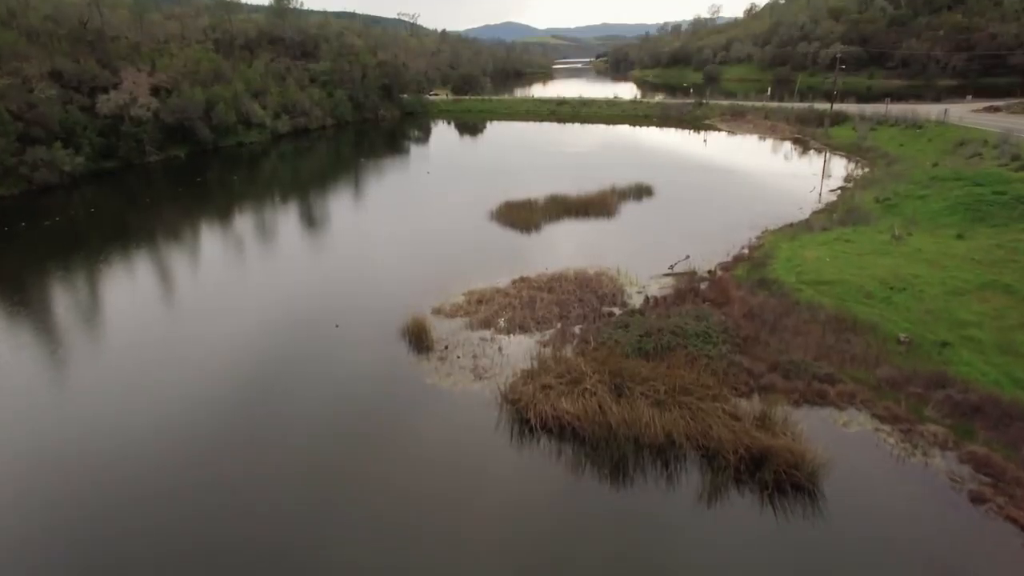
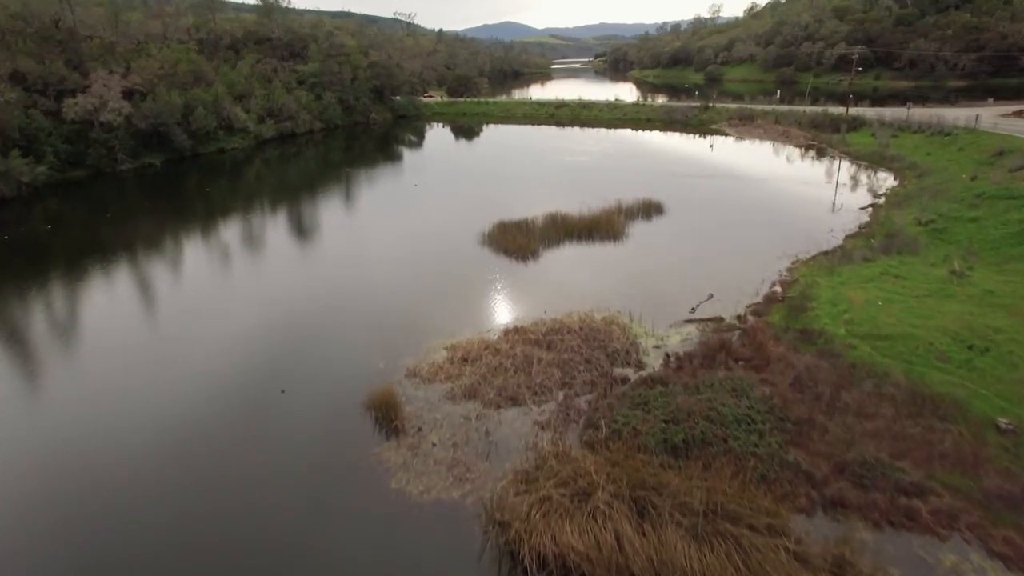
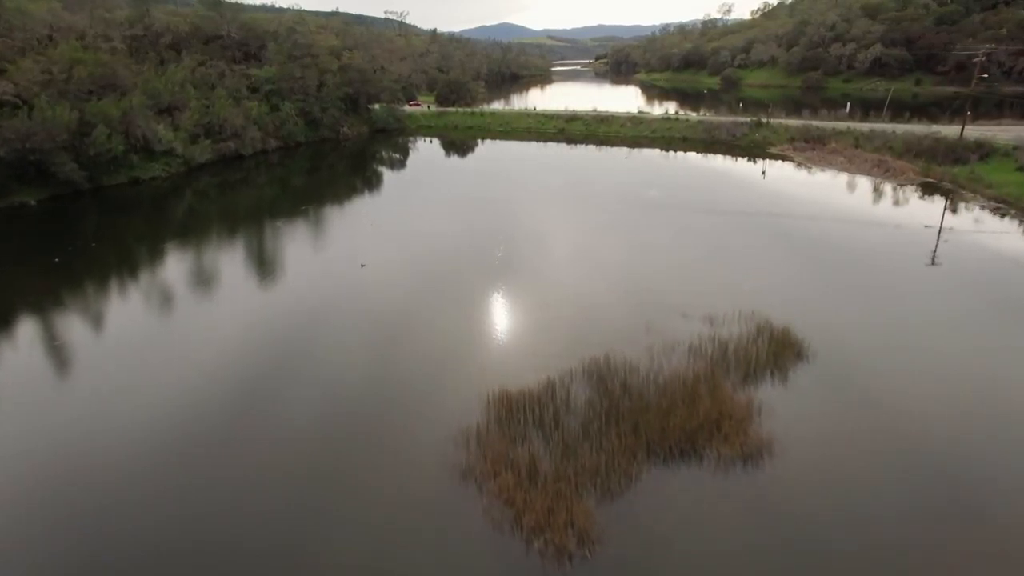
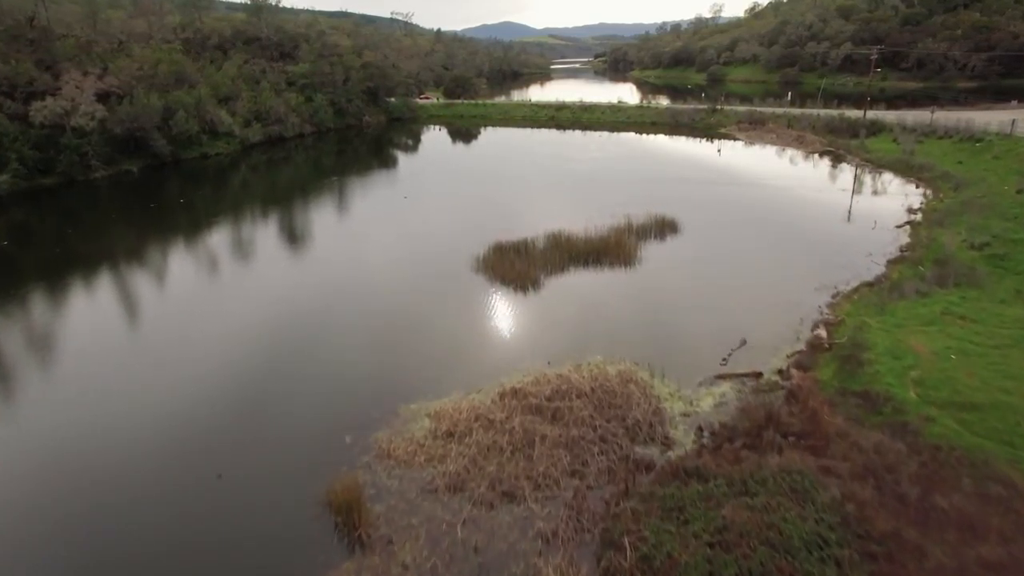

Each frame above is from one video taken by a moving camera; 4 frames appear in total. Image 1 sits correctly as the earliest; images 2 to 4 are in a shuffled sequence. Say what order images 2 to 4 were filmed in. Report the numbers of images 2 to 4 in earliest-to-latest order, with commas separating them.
2, 4, 3
